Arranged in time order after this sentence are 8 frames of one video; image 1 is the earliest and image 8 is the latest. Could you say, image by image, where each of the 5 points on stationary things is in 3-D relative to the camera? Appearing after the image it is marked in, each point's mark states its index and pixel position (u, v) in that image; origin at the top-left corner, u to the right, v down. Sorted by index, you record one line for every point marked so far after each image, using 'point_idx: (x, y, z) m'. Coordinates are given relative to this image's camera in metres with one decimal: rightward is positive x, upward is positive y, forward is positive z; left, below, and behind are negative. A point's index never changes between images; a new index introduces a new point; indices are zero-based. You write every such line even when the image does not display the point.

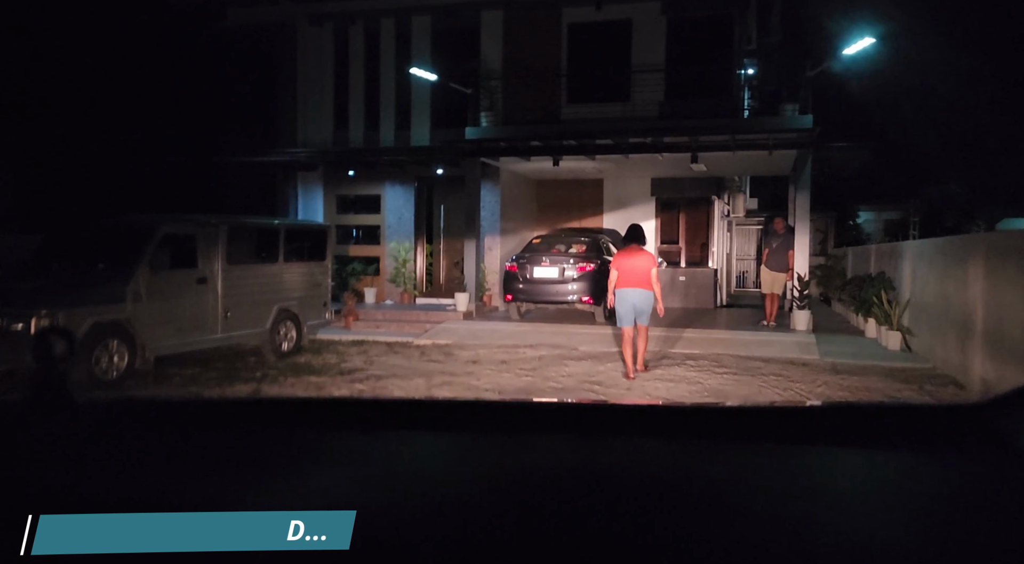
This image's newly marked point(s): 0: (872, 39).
0: (+5.4, +3.6, +10.8) m
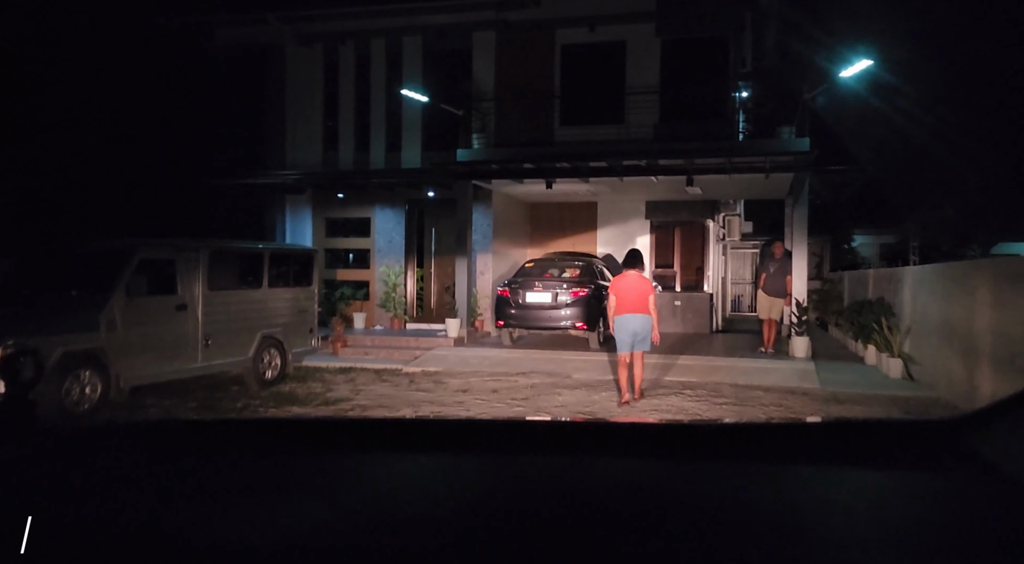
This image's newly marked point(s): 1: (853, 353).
0: (+5.2, +3.3, +10.6) m
1: (+5.9, -1.2, +12.5) m
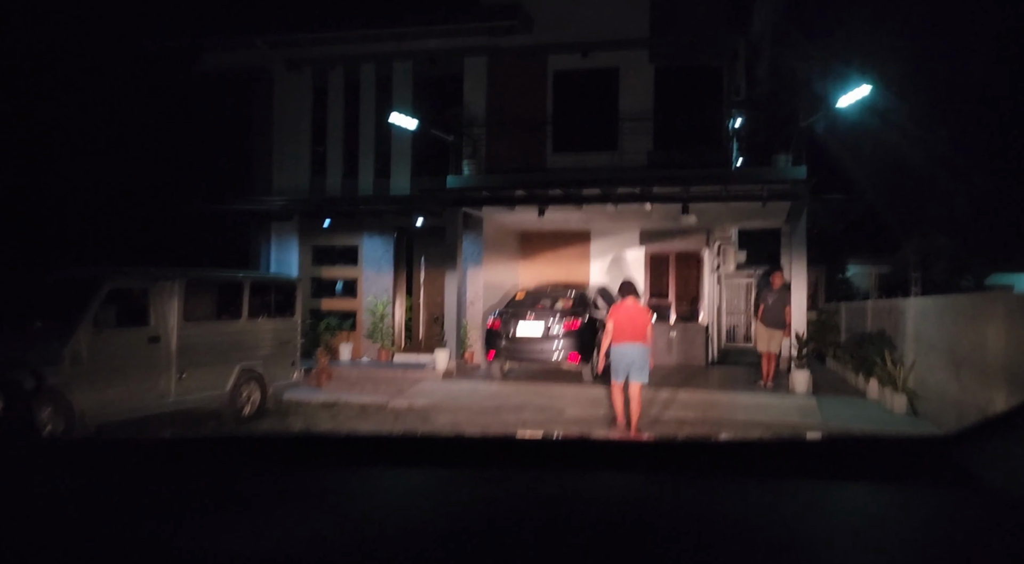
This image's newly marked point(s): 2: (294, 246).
0: (+5.1, +2.8, +10.4) m
1: (+5.7, -1.8, +12.1) m
2: (-4.4, +0.7, +14.6) m
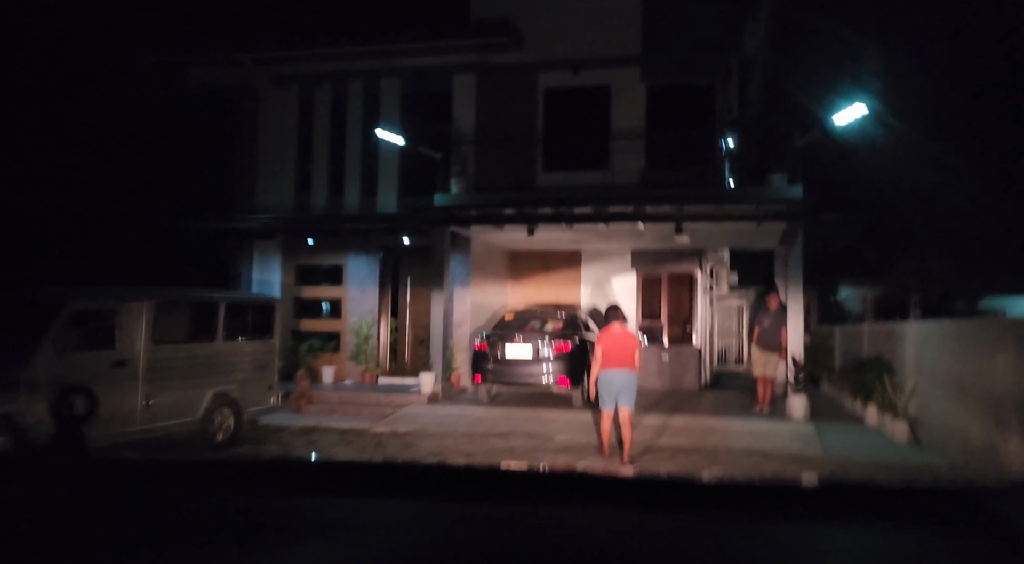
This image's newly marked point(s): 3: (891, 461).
0: (+5.0, +2.5, +10.2) m
1: (+5.5, -2.1, +11.8) m
2: (-4.6, +0.3, +14.2) m
3: (+4.5, -2.1, +8.5) m
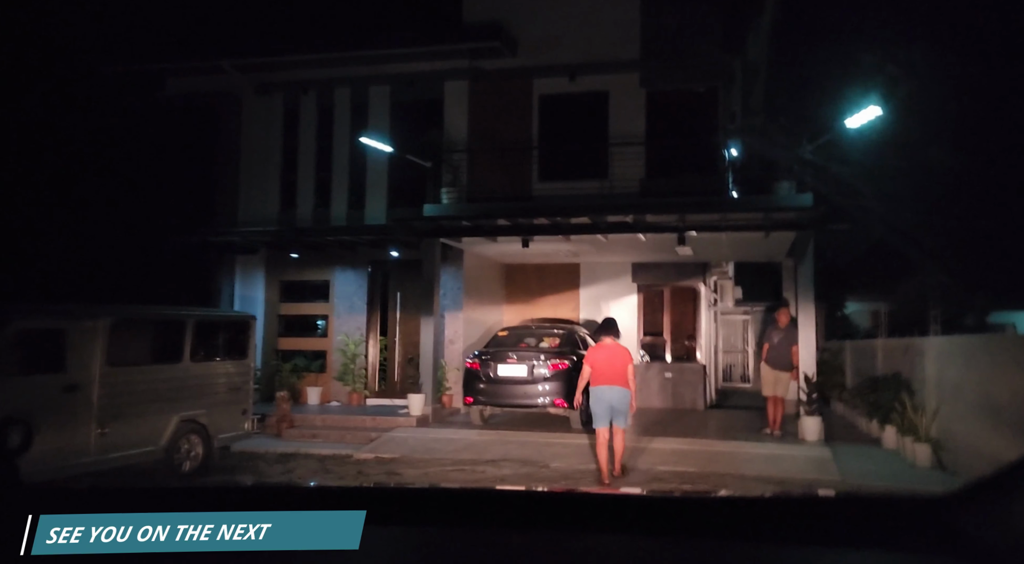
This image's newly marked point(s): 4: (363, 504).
0: (+4.9, +2.3, +9.6) m
1: (+5.4, -2.3, +11.1) m
2: (-4.7, 0.0, +13.5) m
3: (+4.4, -2.2, +7.8) m
4: (-1.5, -2.3, +7.2) m
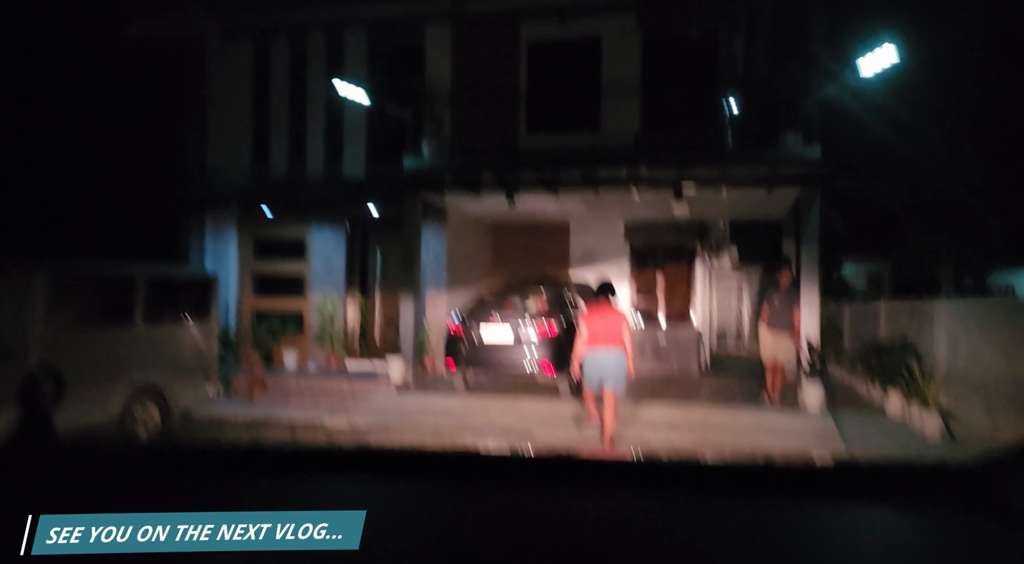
0: (+4.7, +2.8, +8.9) m
1: (+5.2, -1.7, +10.6) m
2: (-5.0, +0.8, +12.8) m
3: (+4.2, -1.8, +7.3) m
4: (-1.7, -1.9, +6.7) m
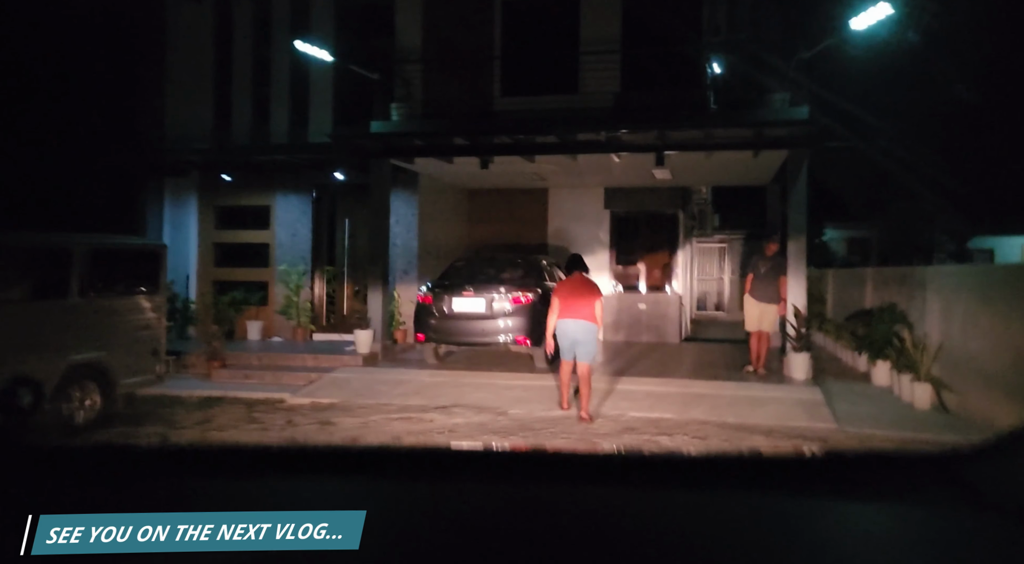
0: (+4.3, +3.2, +8.4) m
1: (+4.8, -1.3, +10.3) m
2: (-5.4, +1.2, +12.1) m
3: (+3.9, -1.5, +7.0) m
4: (-2.0, -1.6, +6.2) m
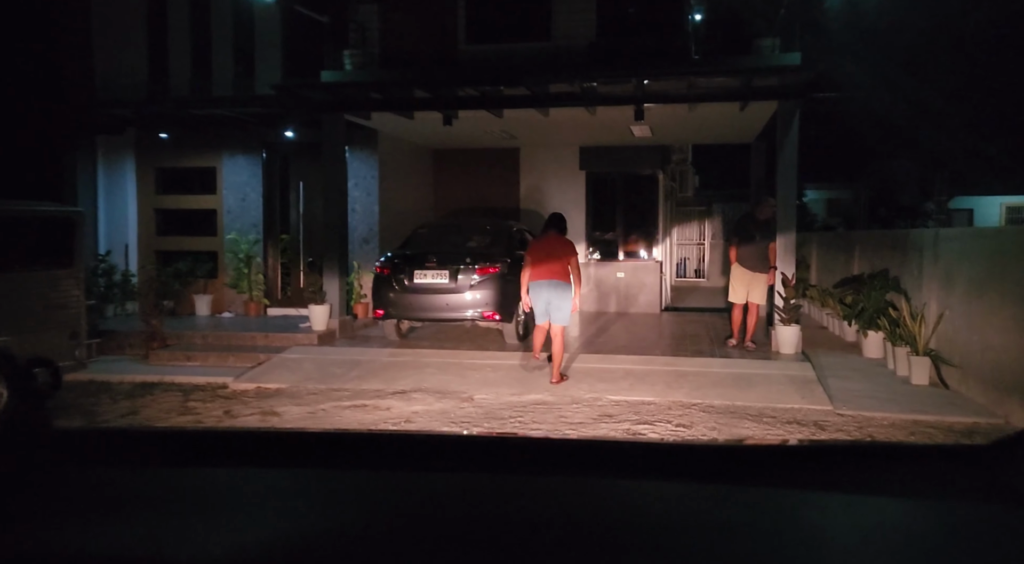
0: (+3.9, +3.6, +7.5) m
1: (+4.4, -0.8, +9.7) m
2: (-5.9, +1.7, +11.1) m
3: (+3.6, -1.2, +6.4) m
4: (-2.2, -1.4, +5.4) m
